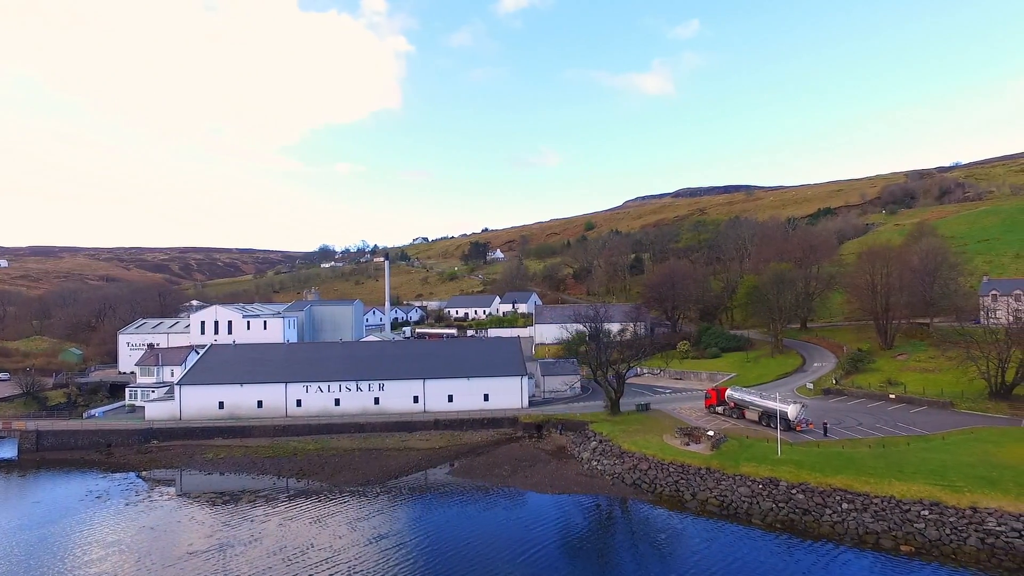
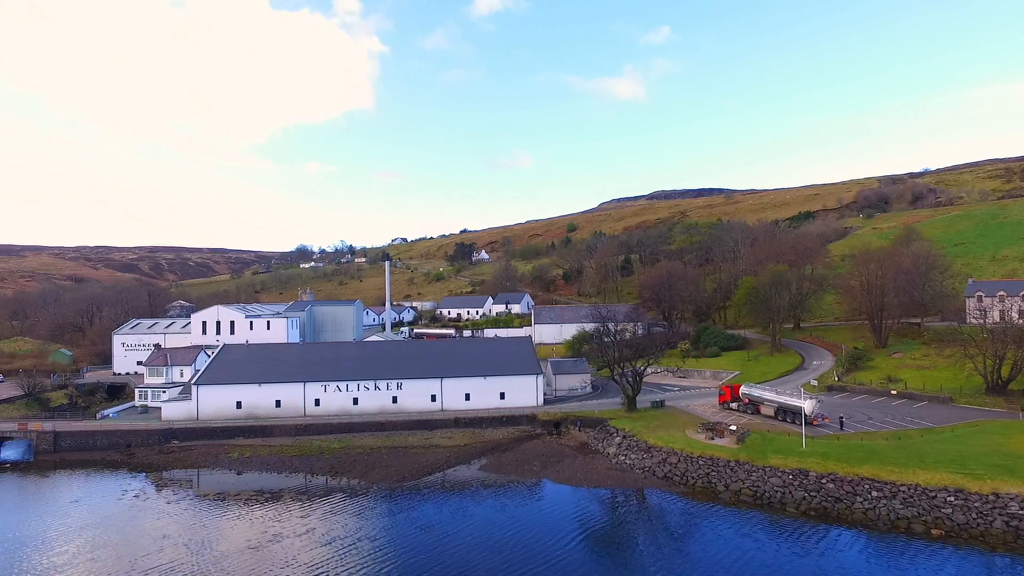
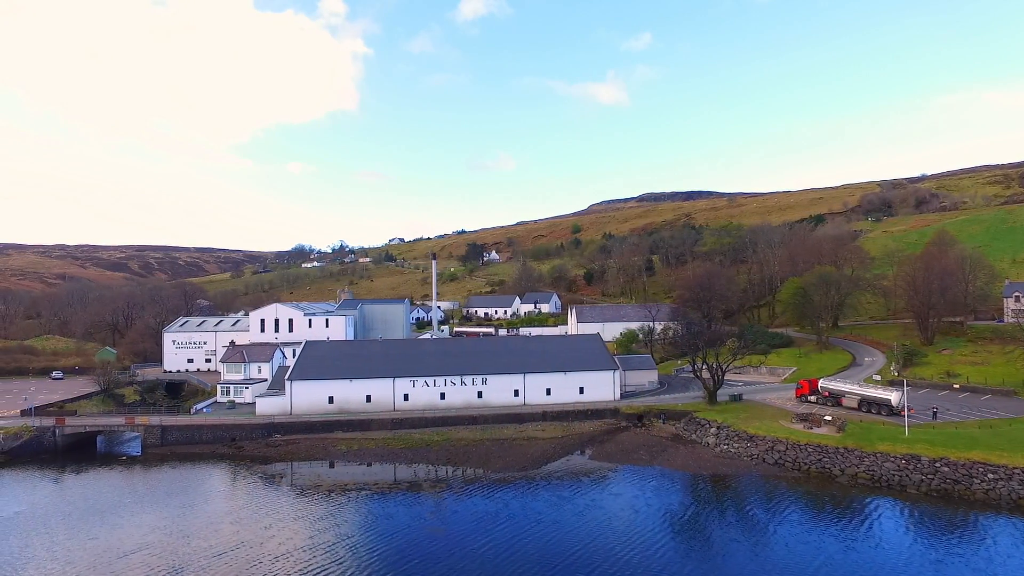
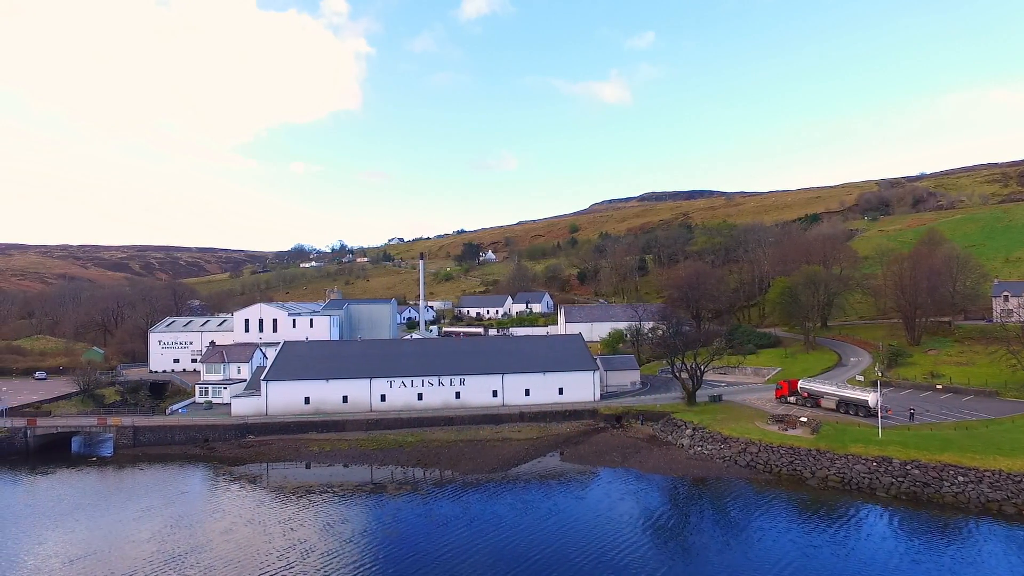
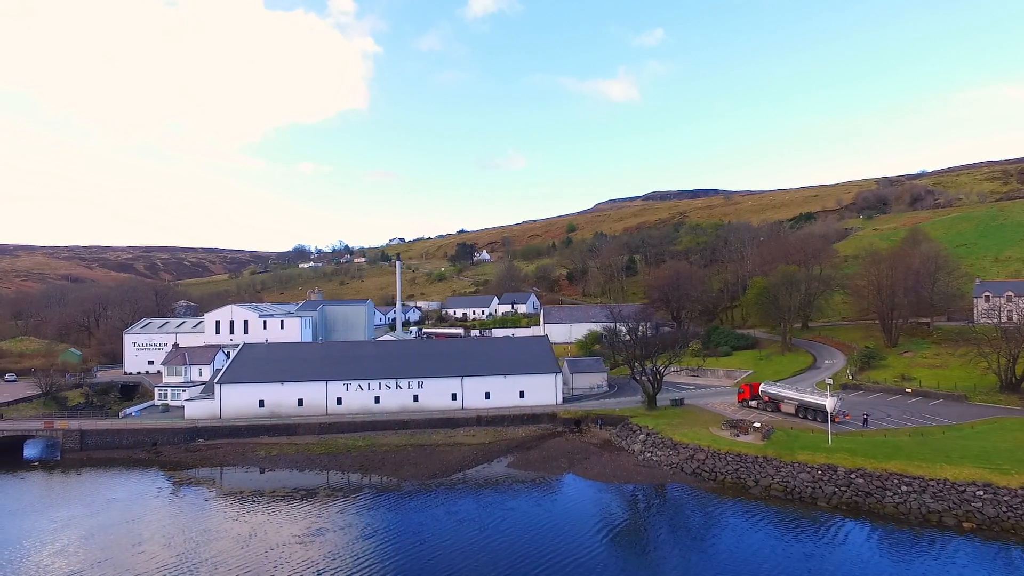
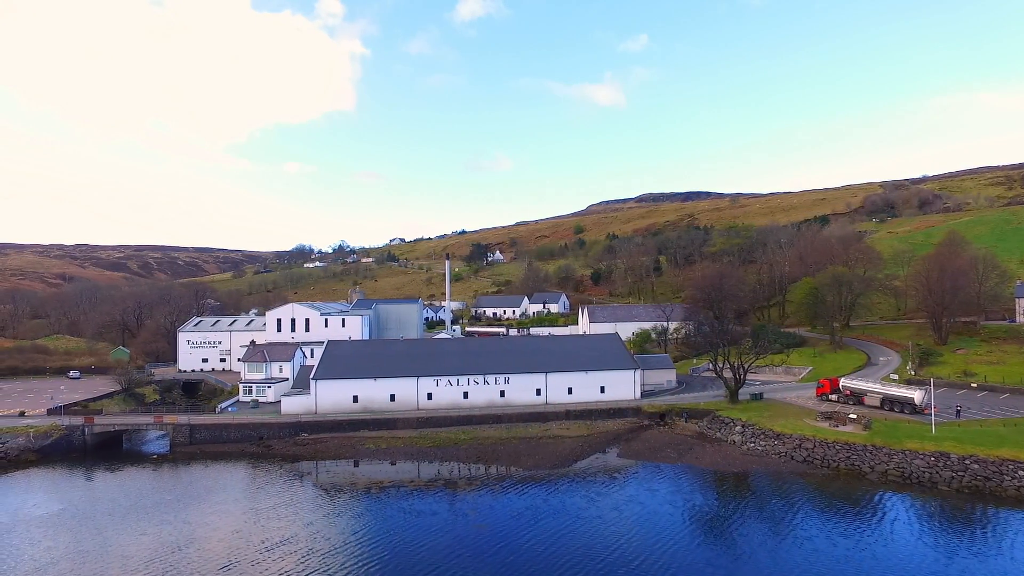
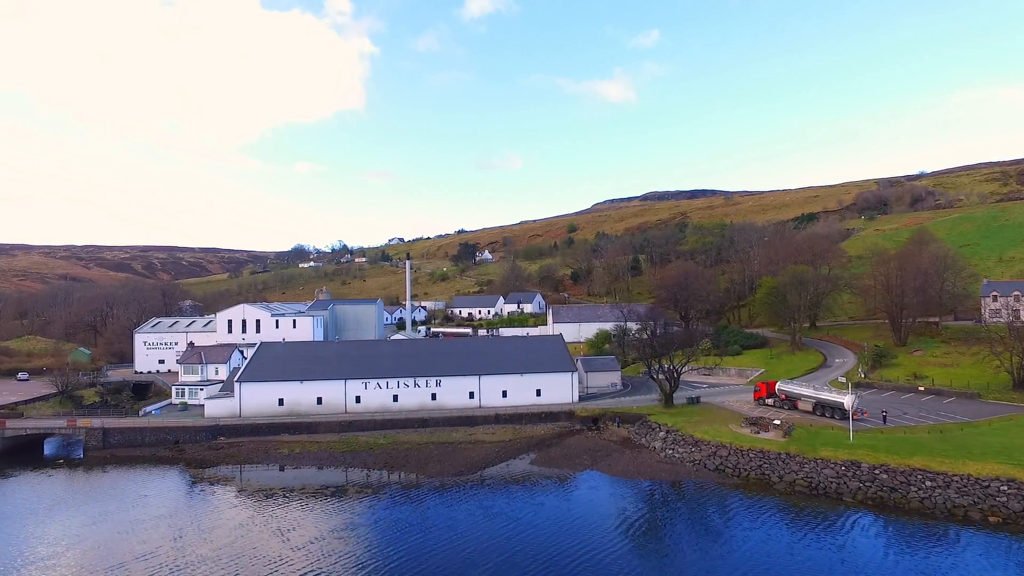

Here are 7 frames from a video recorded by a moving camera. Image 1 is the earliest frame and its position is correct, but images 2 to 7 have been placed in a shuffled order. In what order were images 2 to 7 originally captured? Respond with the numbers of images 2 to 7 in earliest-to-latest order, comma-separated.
2, 5, 7, 4, 3, 6
